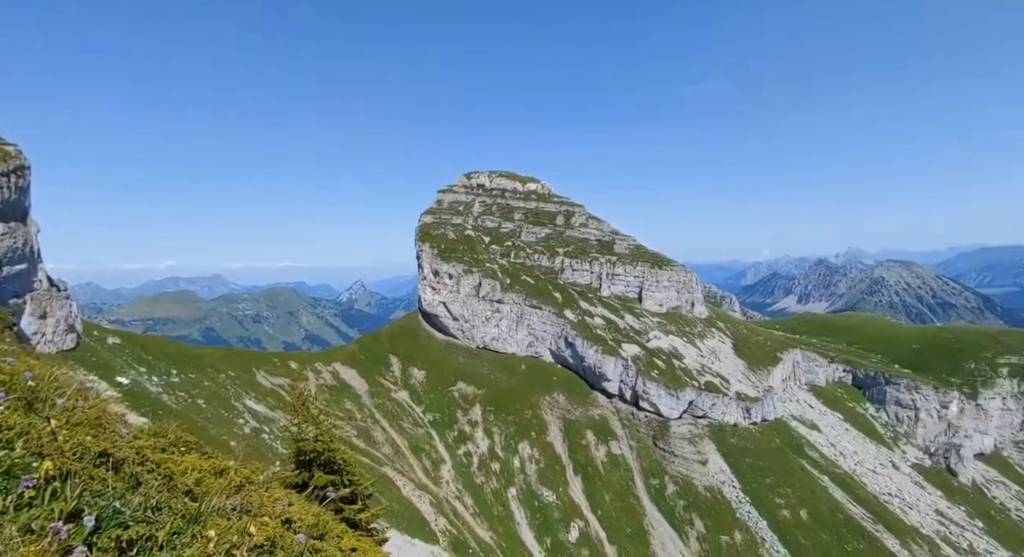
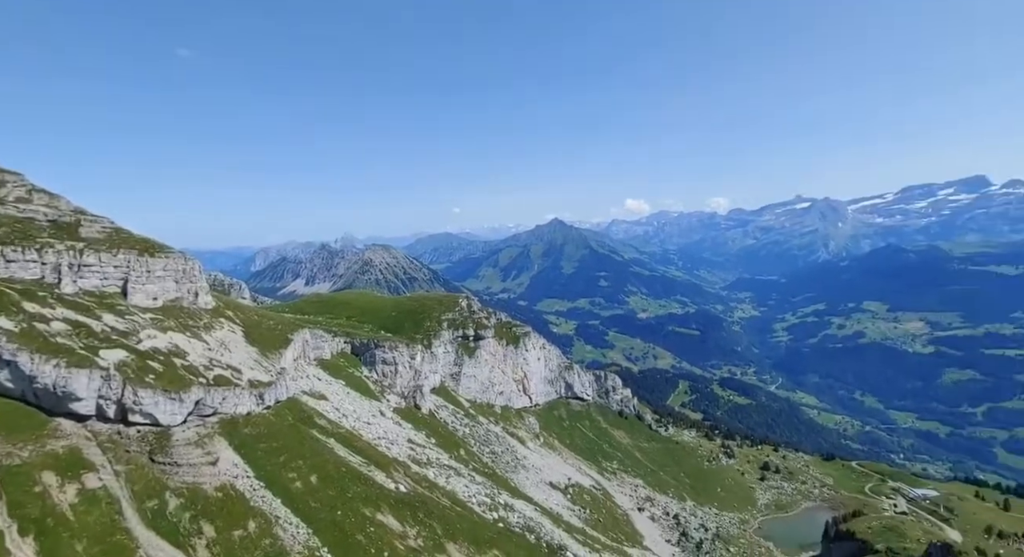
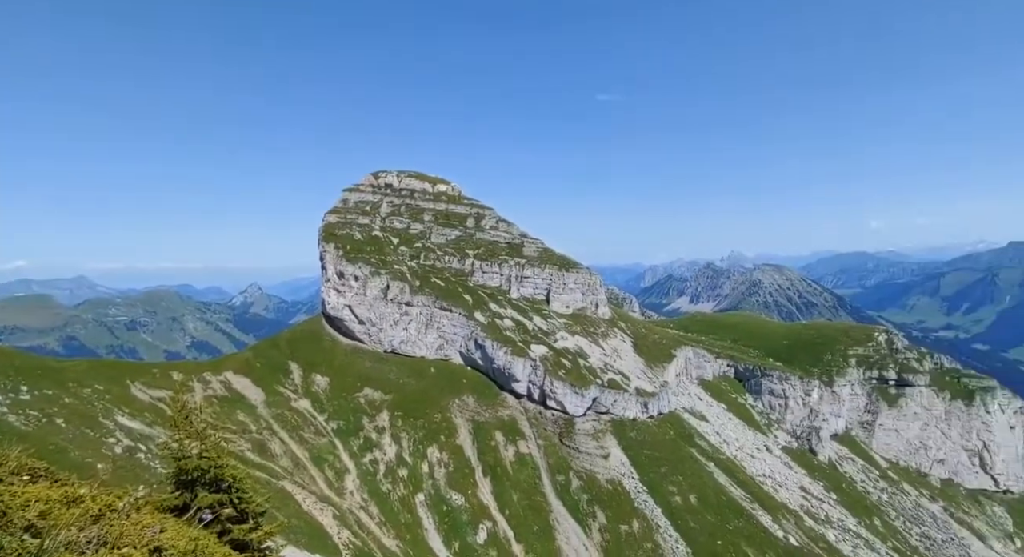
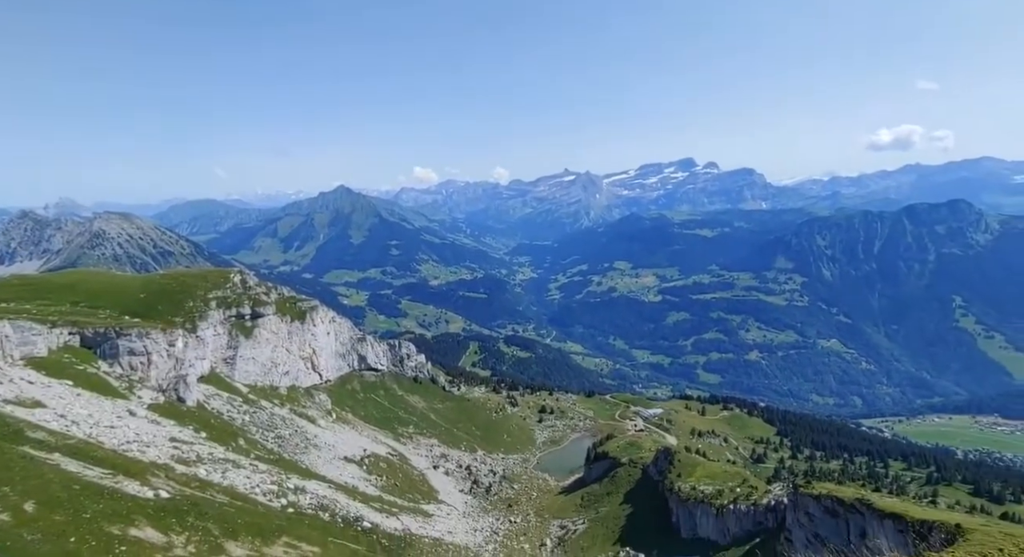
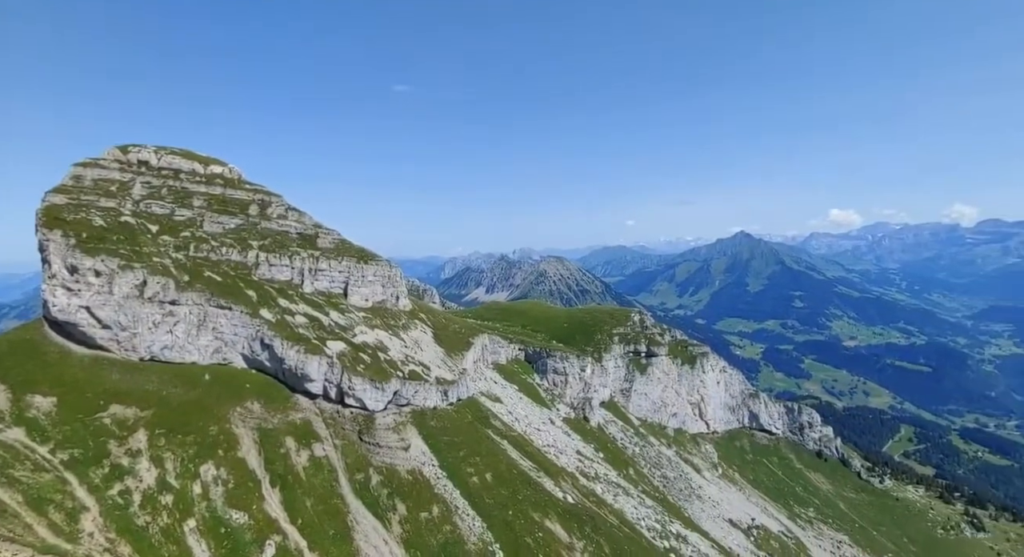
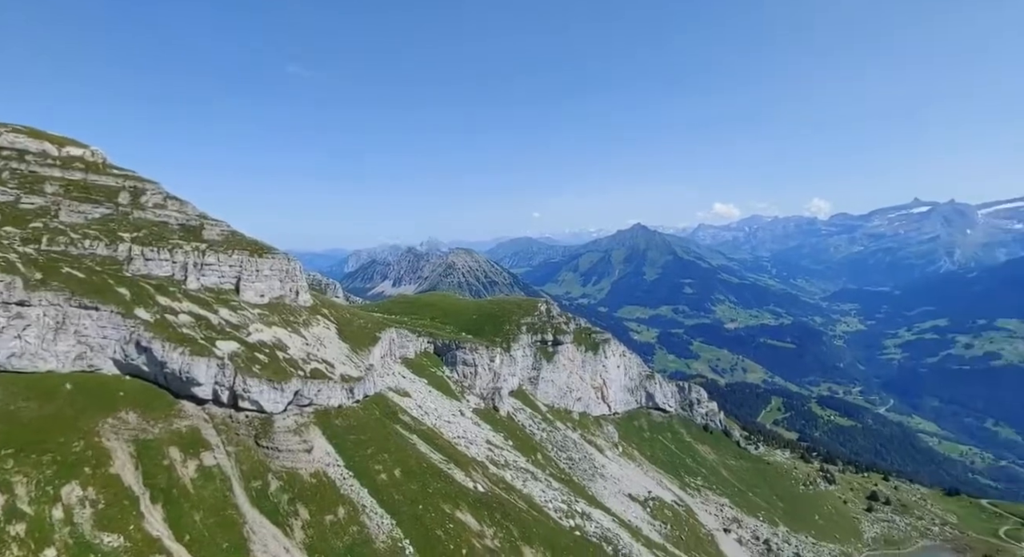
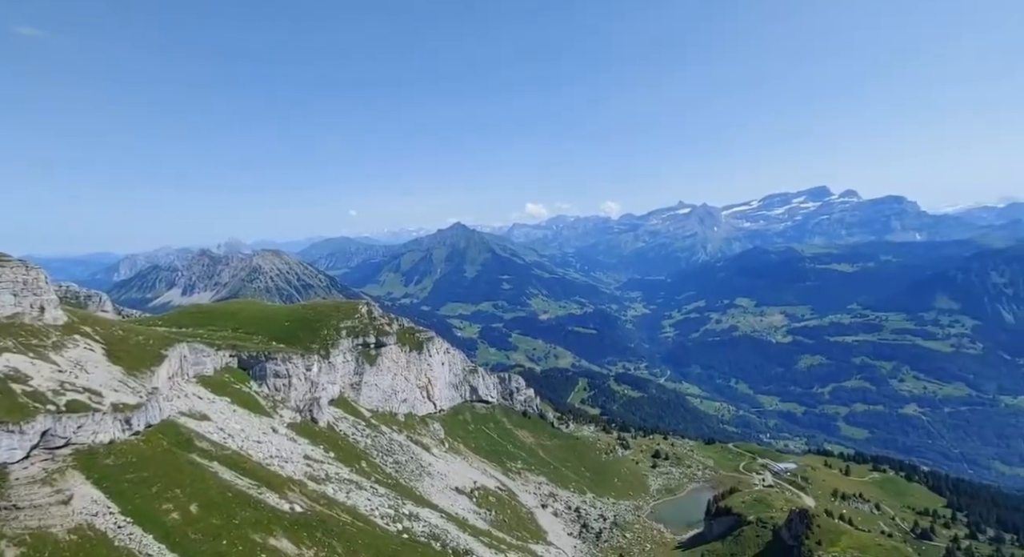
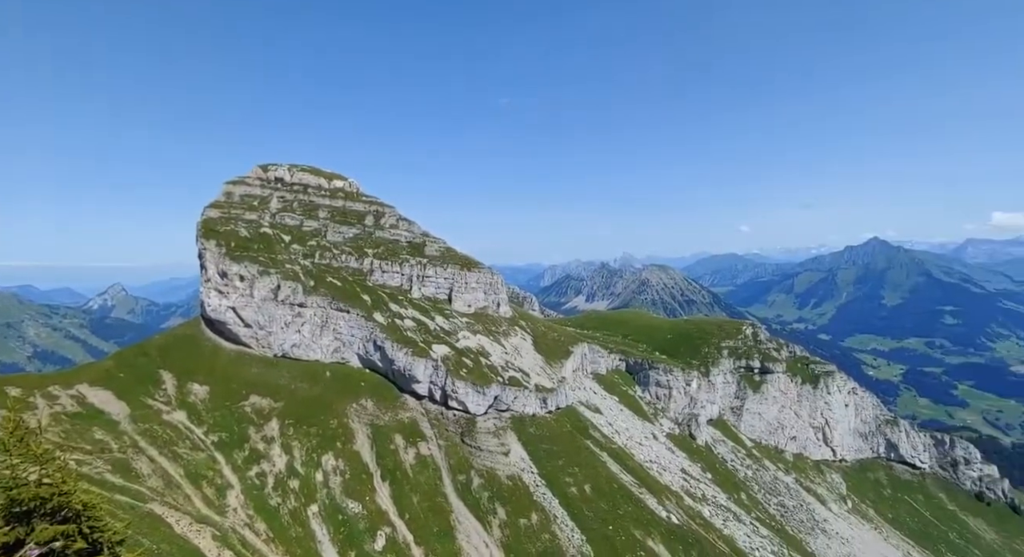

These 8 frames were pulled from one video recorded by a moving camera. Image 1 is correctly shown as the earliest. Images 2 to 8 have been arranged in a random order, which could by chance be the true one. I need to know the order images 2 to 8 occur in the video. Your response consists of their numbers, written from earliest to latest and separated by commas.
3, 8, 5, 6, 2, 7, 4
